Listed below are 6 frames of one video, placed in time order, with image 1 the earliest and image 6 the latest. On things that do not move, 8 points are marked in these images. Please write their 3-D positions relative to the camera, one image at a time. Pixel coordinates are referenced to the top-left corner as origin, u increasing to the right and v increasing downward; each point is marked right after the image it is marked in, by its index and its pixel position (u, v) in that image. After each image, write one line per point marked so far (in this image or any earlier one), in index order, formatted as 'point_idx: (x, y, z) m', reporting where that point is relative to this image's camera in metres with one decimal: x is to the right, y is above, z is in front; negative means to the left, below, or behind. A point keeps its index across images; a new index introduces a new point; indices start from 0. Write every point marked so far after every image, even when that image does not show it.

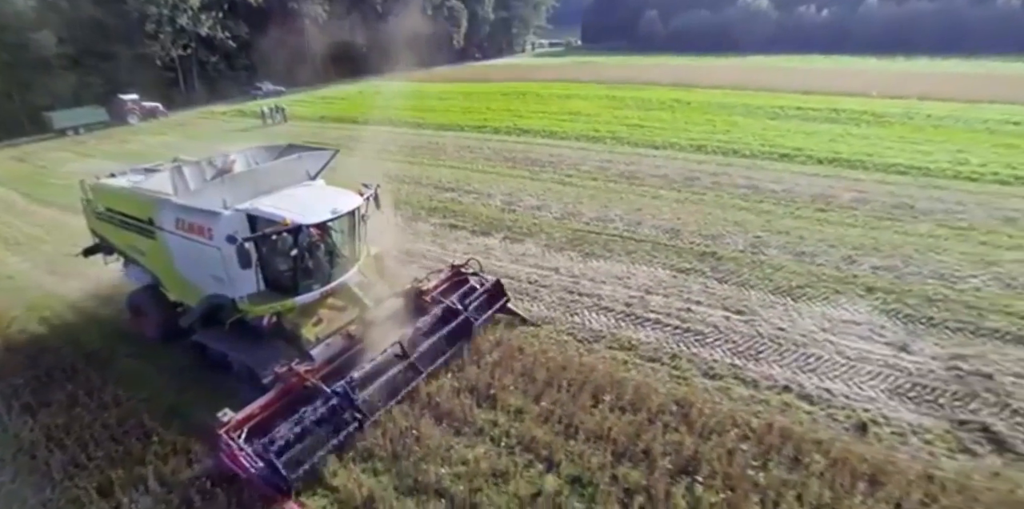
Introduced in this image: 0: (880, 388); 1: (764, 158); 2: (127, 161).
0: (+3.7, -1.3, +4.7) m
1: (+6.1, +2.4, +11.3) m
2: (-13.3, +3.1, +15.6) m
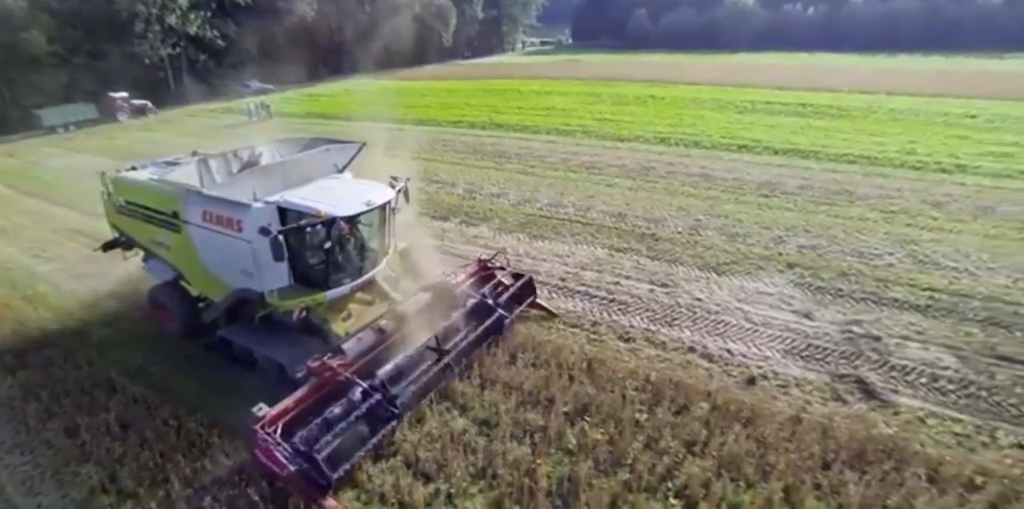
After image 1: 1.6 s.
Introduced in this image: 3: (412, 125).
0: (+2.9, -1.0, +5.2) m
1: (+5.3, +2.7, +11.8) m
2: (-14.1, +3.4, +16.1) m
3: (-3.8, +4.9, +17.6) m
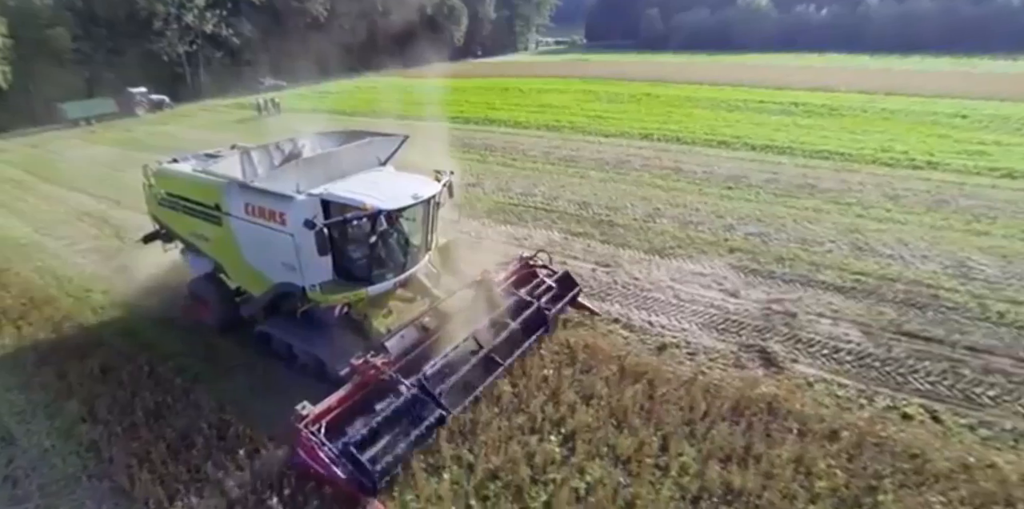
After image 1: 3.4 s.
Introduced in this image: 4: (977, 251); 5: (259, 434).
0: (+2.2, -0.8, +5.6) m
1: (+4.9, +2.9, +12.1) m
2: (-14.3, +4.0, +17.1) m
3: (-4.0, +5.3, +18.3) m
4: (+7.0, +0.1, +6.9) m
5: (-2.3, -1.6, +4.4) m
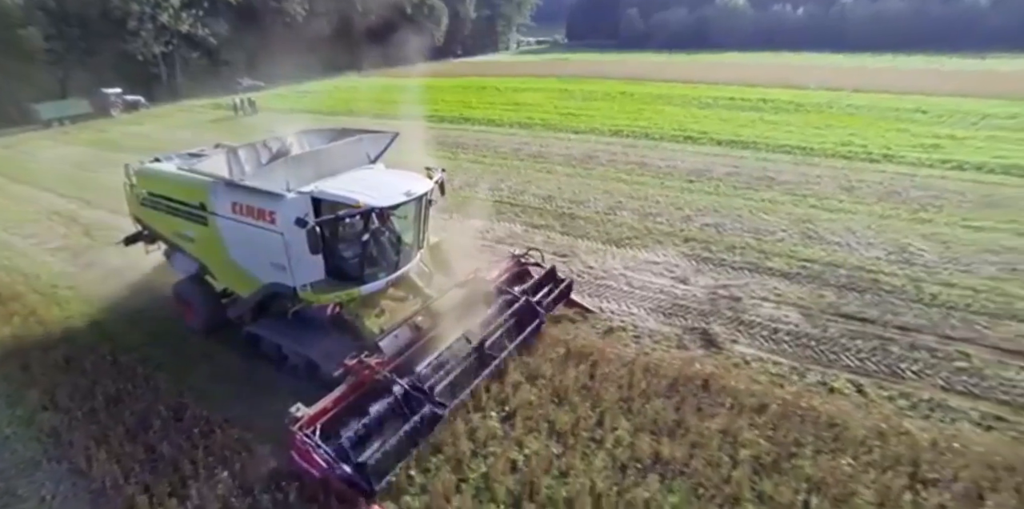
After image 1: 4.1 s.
0: (+1.7, -0.7, +5.8) m
1: (+4.1, +3.0, +12.4) m
2: (-15.2, +3.9, +16.9) m
3: (-4.9, +5.4, +18.3) m
4: (+6.4, +0.3, +7.3) m
5: (-2.8, -1.5, +4.5) m
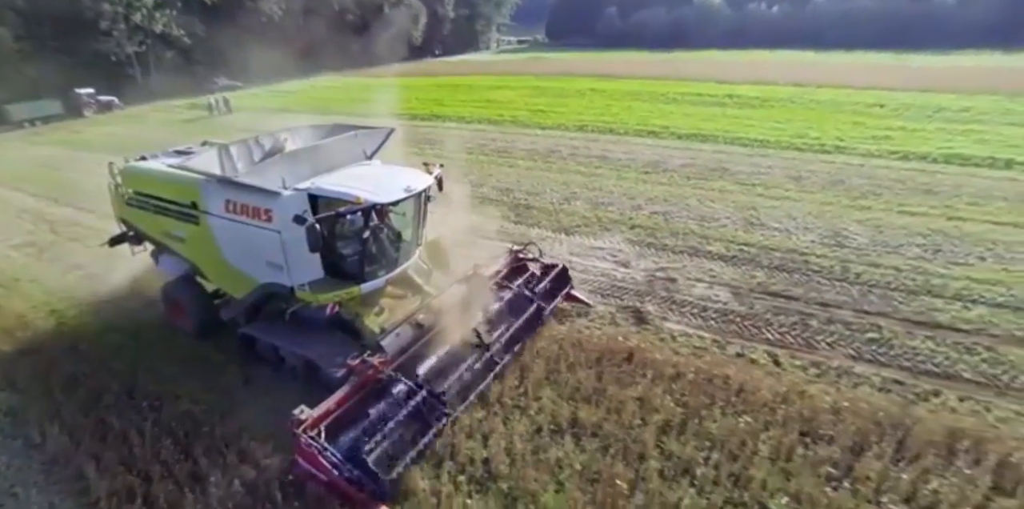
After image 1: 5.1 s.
0: (+0.9, -0.4, +6.0) m
1: (+3.2, +3.3, +12.7) m
2: (-16.2, +3.8, +16.8) m
3: (-6.0, +5.5, +18.4) m
4: (+5.6, +0.5, +7.6) m
5: (-3.5, -1.4, +4.6) m
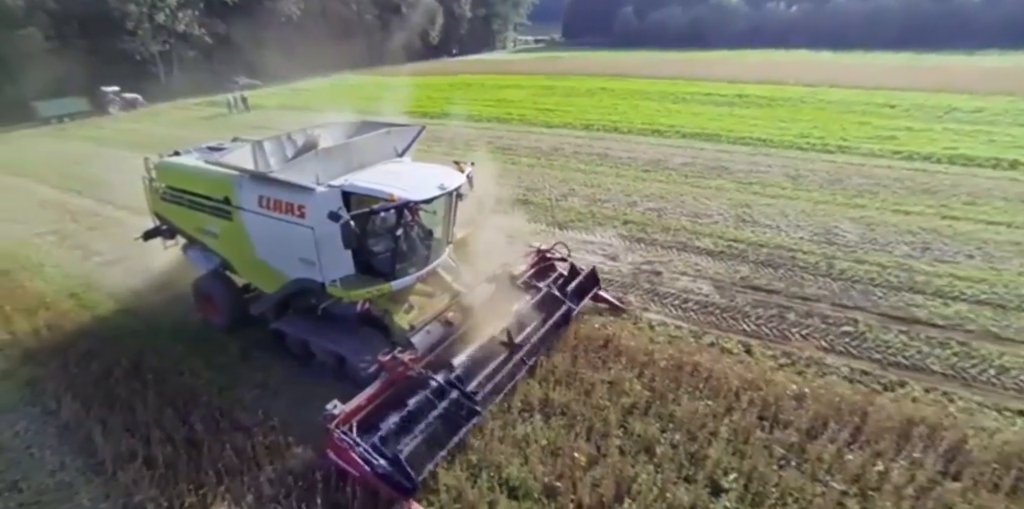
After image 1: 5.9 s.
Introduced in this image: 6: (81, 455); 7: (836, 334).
0: (+0.8, -0.4, +6.2) m
1: (+3.4, +3.3, +12.8) m
2: (-15.9, +4.2, +17.6) m
3: (-5.6, +5.7, +18.9) m
4: (+5.5, +0.6, +7.7) m
5: (-3.7, -1.2, +5.0) m
6: (-3.4, -1.6, +3.7) m
7: (+3.6, -0.9, +5.1) m
